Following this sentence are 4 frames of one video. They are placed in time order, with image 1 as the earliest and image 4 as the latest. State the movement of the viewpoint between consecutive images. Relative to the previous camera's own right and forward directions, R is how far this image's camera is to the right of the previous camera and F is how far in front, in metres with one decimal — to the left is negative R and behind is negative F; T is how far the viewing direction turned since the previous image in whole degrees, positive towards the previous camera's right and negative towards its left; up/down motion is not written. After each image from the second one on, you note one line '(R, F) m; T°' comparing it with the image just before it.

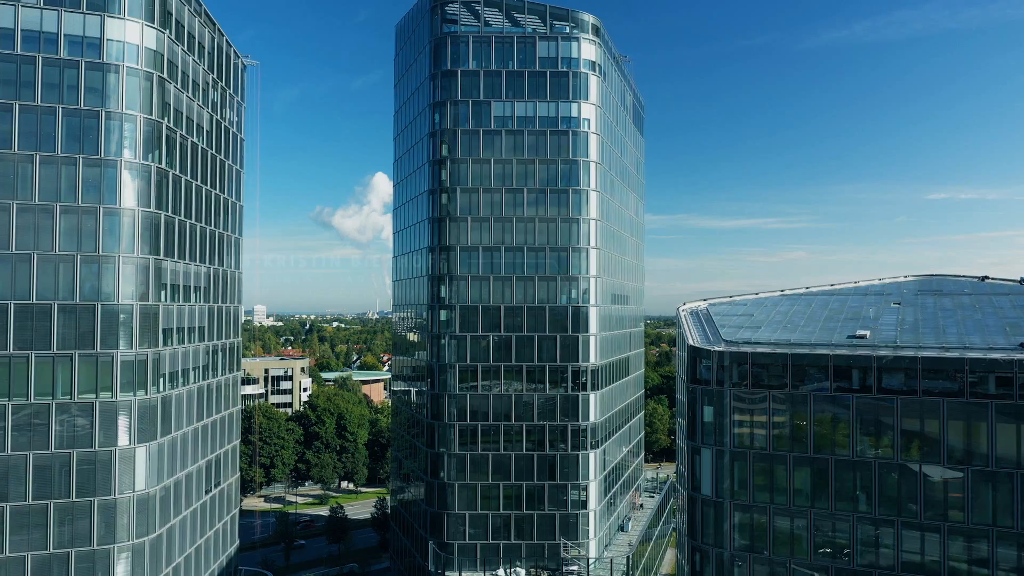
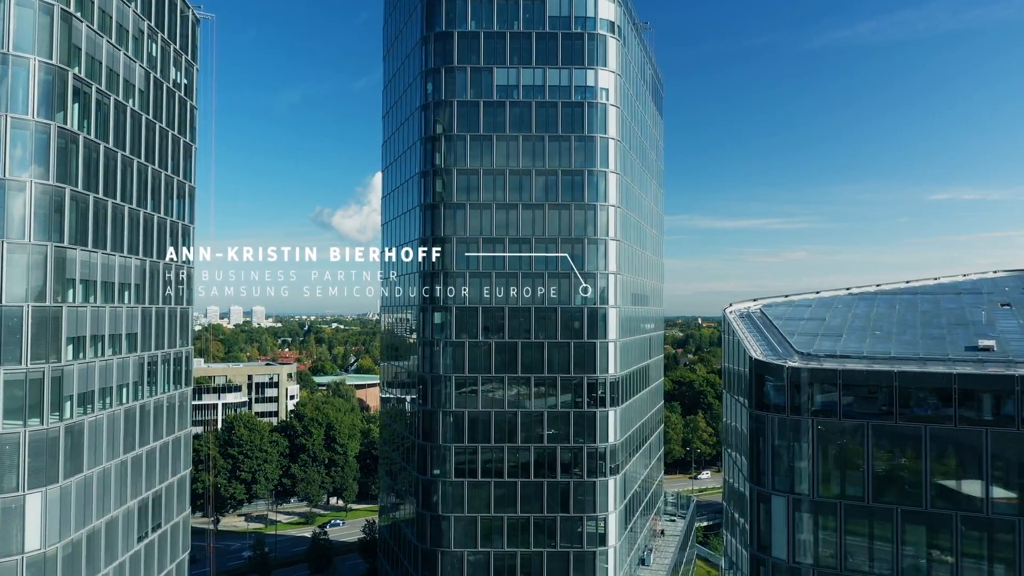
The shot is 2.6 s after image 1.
(-0.4, +8.6) m; 0°
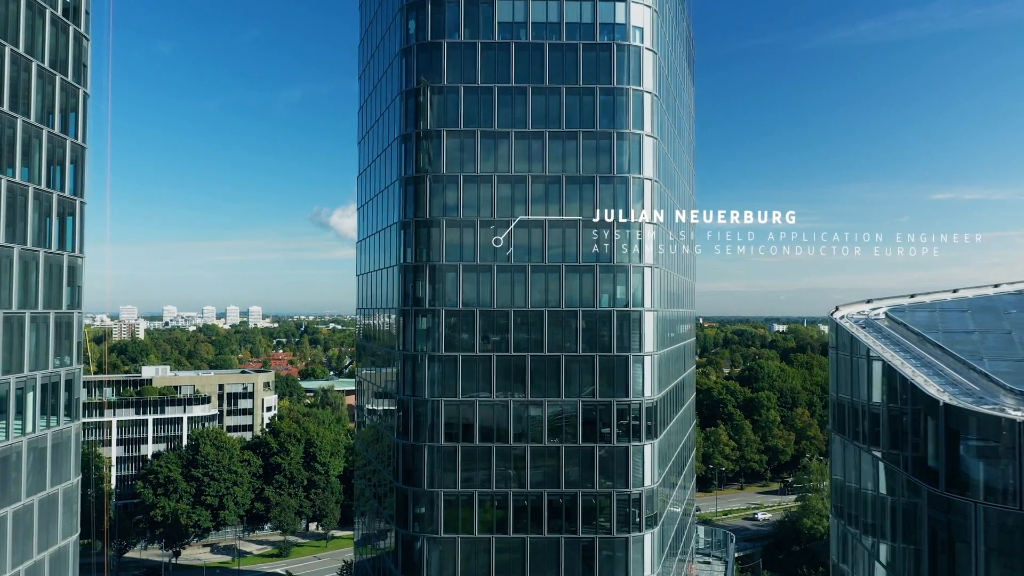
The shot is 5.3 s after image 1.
(-0.4, +11.6) m; 0°
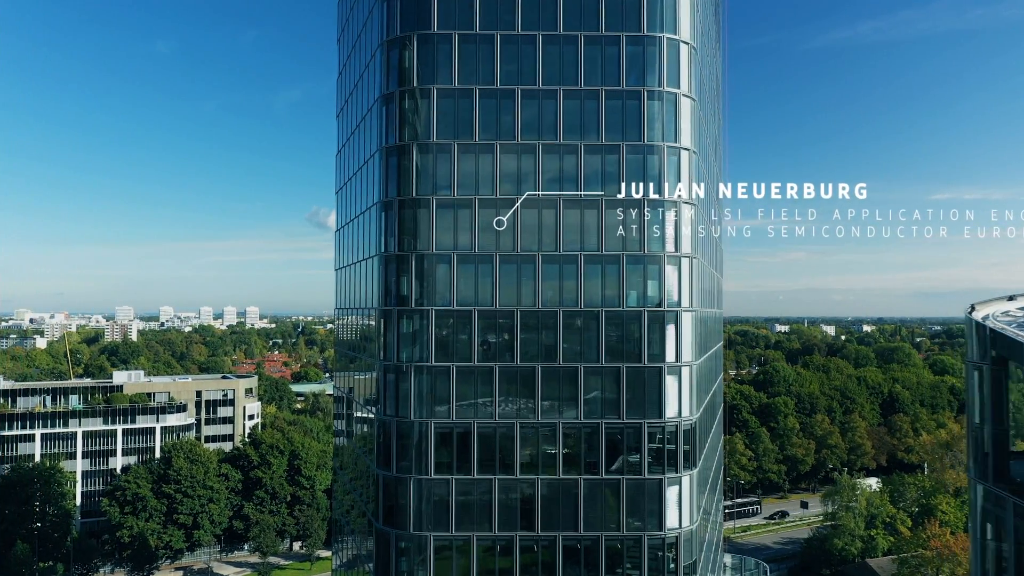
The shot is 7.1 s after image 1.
(-0.3, +7.3) m; 0°
